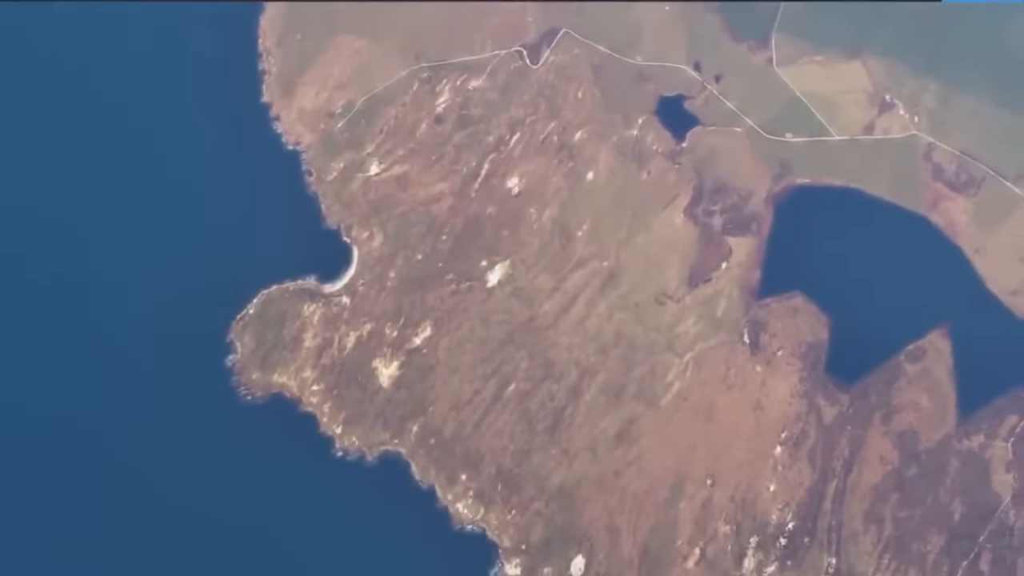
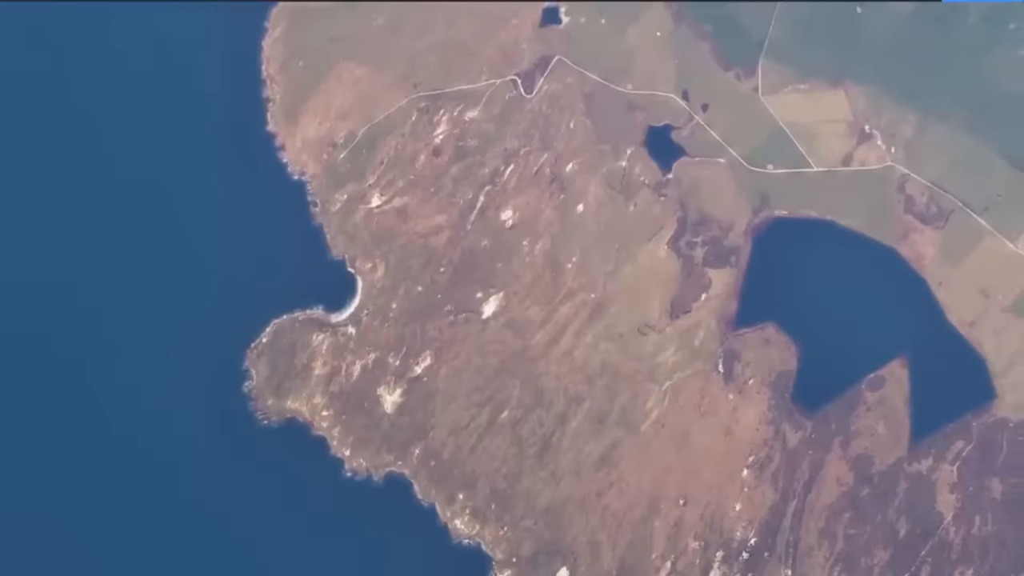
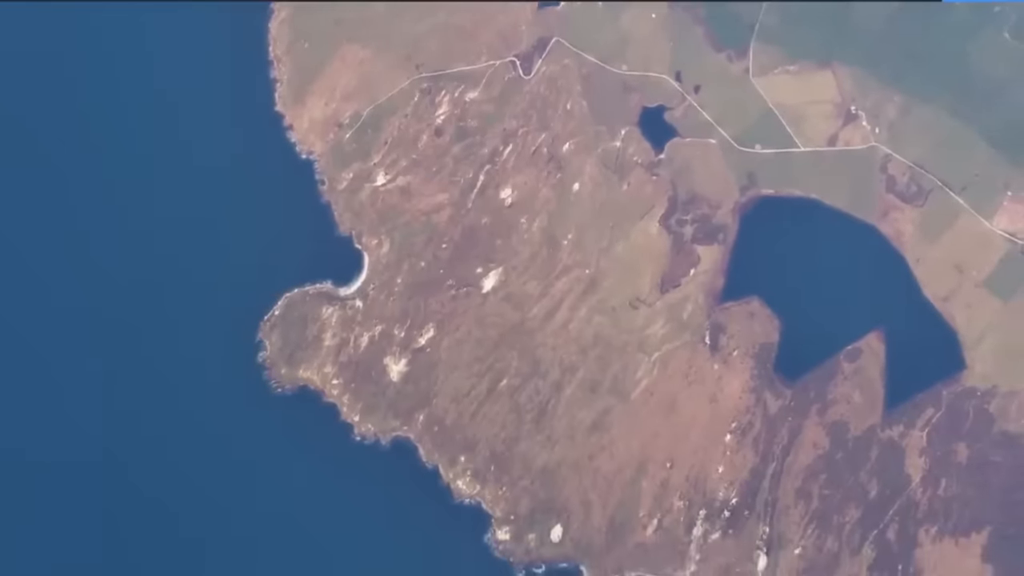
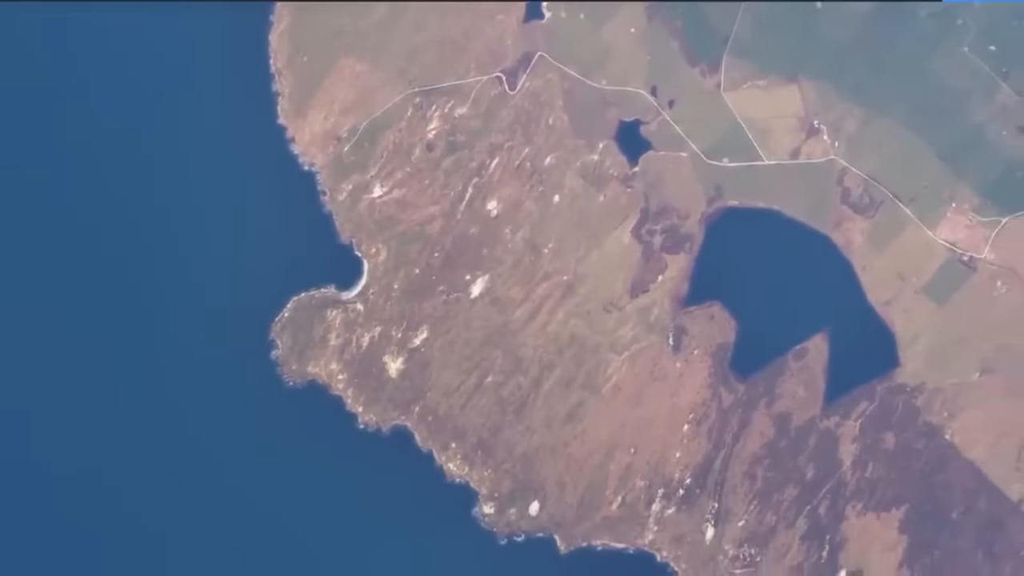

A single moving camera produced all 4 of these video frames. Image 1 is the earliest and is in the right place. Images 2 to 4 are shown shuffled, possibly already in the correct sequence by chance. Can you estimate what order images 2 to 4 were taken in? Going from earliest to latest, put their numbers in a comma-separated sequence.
2, 3, 4
